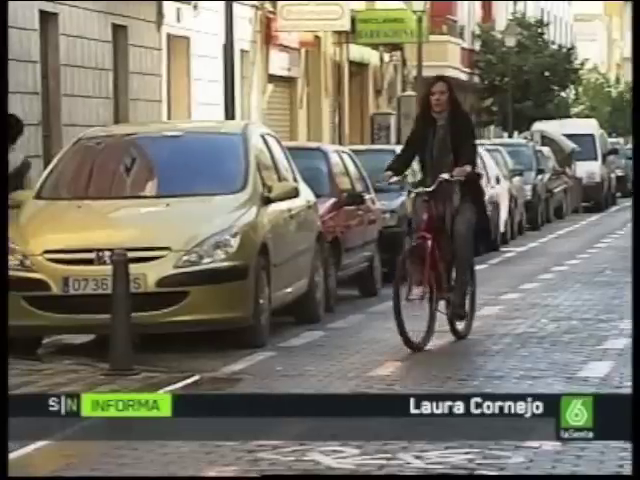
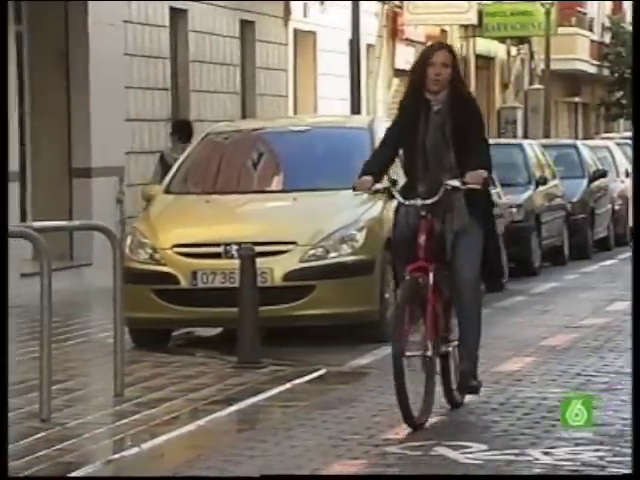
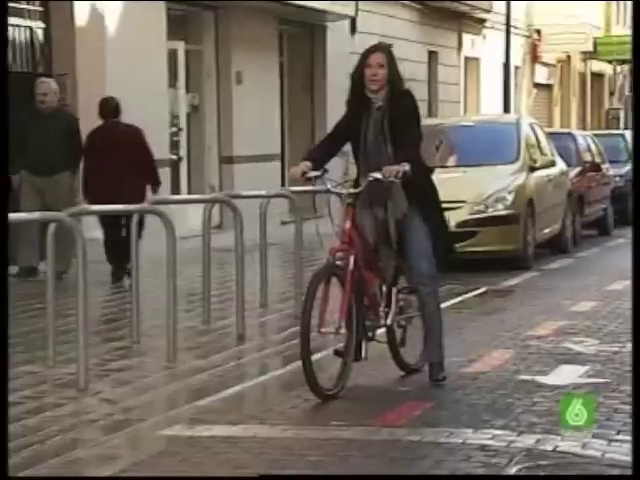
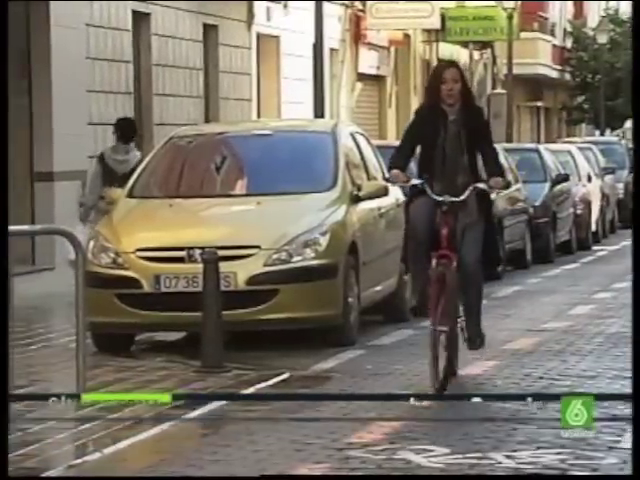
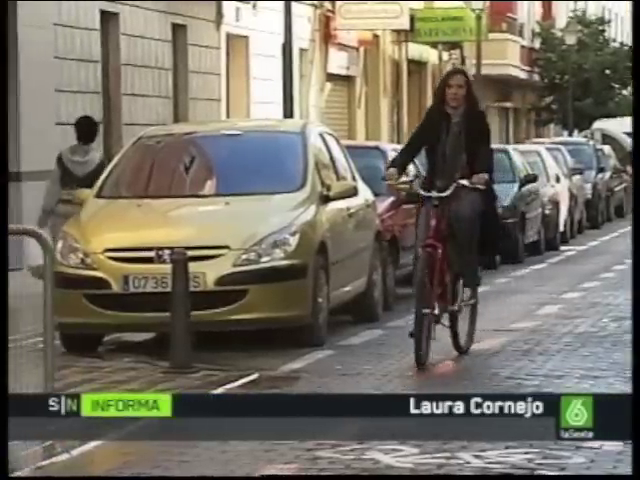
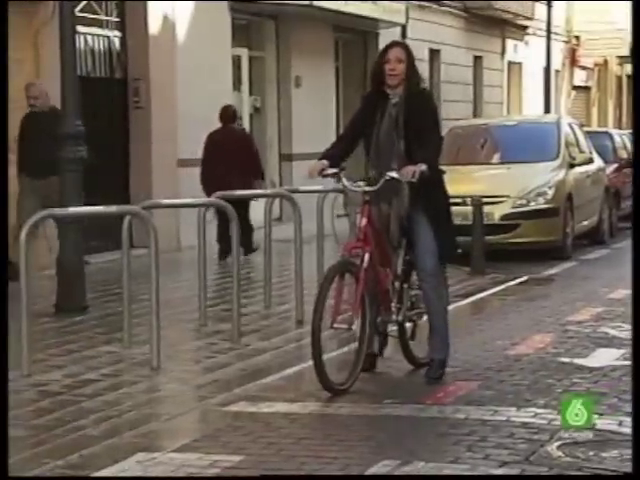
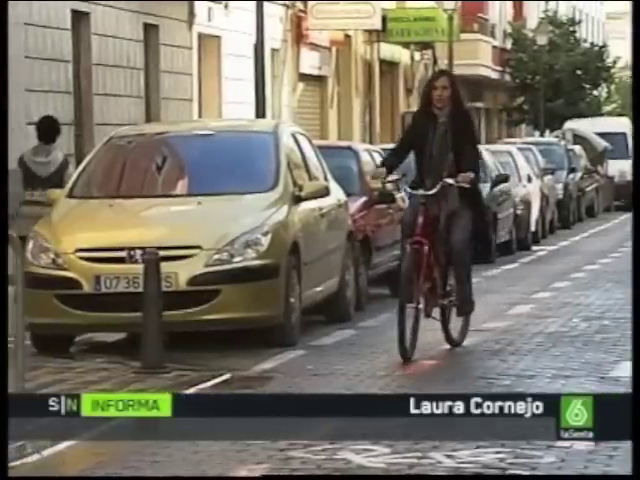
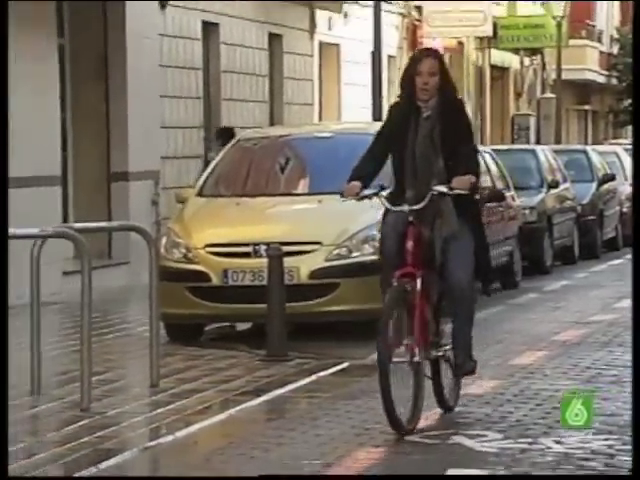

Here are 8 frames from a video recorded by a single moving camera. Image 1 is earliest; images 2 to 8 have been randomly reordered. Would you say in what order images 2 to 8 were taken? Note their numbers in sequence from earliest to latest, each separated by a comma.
7, 5, 4, 2, 8, 3, 6
